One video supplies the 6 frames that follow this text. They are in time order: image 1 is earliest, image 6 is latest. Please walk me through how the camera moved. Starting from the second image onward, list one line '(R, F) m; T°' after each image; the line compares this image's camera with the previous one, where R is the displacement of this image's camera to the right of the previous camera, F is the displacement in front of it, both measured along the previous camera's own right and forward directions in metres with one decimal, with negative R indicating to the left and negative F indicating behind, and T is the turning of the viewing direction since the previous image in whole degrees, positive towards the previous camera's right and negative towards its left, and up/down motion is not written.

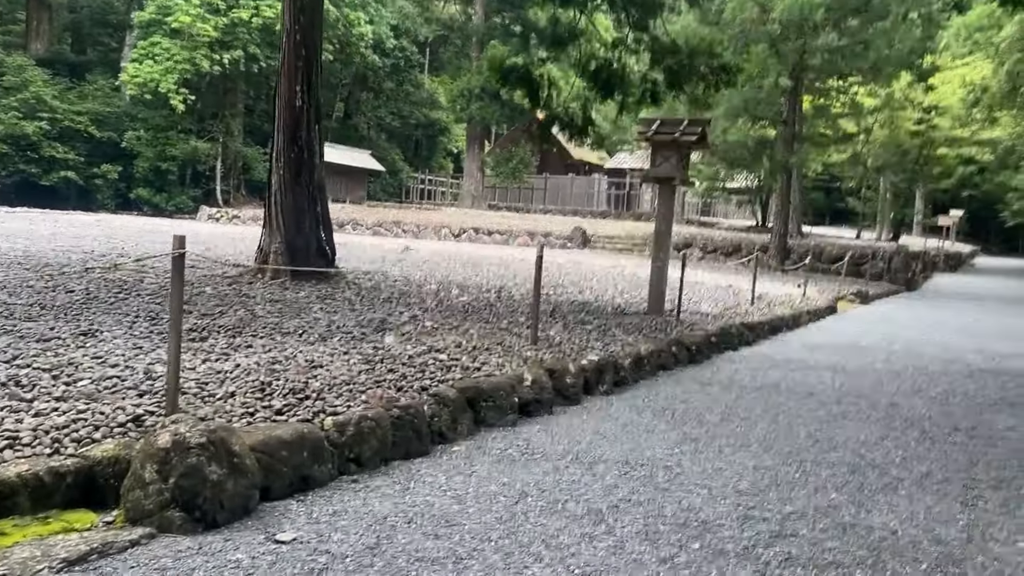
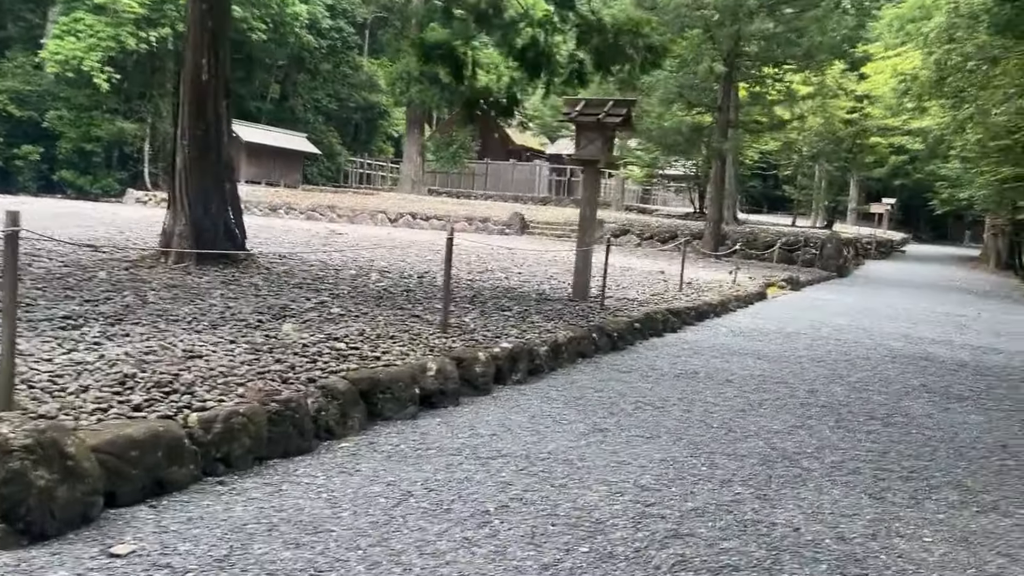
(+0.2, +0.2) m; +3°
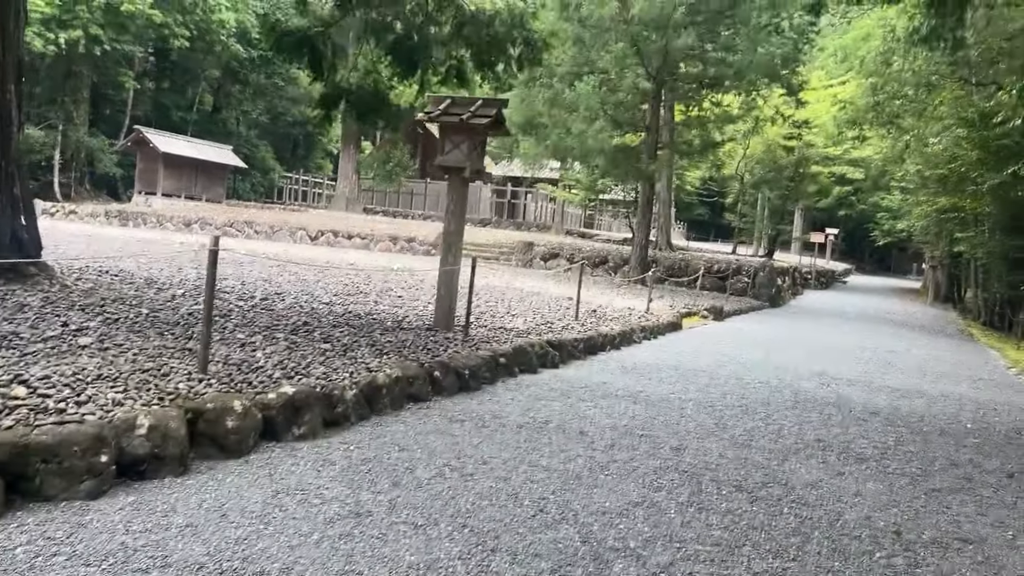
(+0.7, +0.9) m; +3°
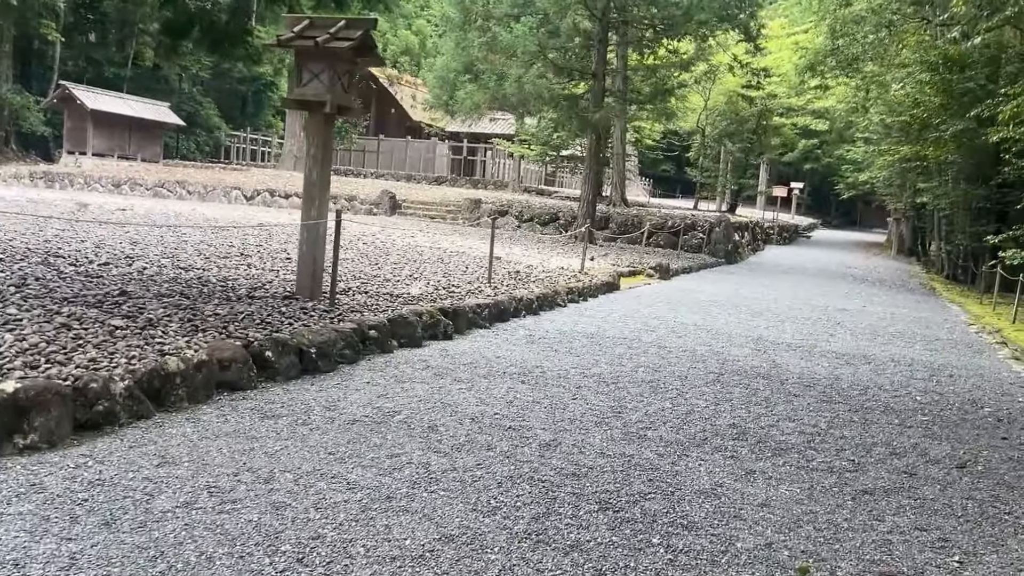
(+0.5, +0.9) m; +2°
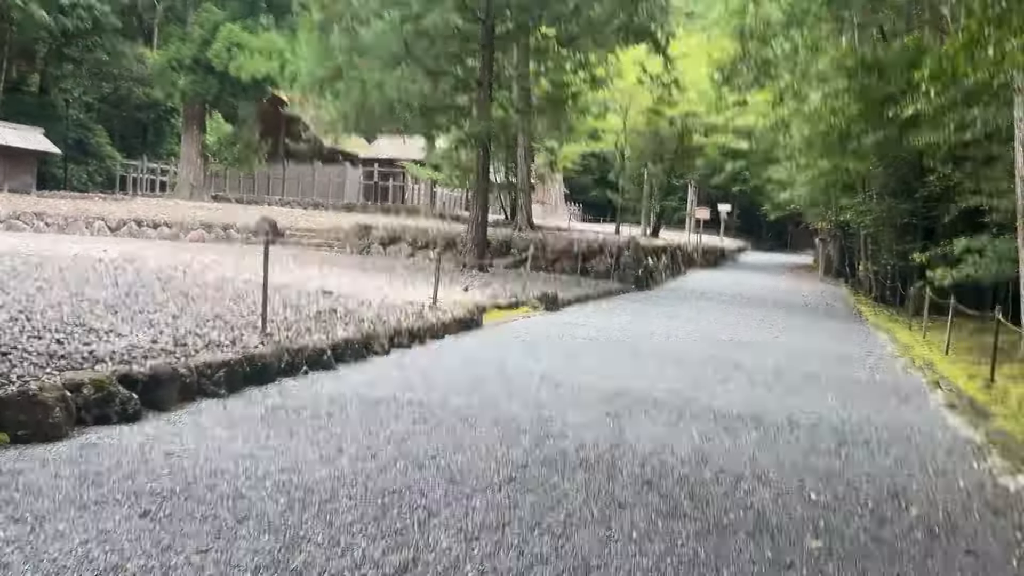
(+0.9, +1.7) m; +4°
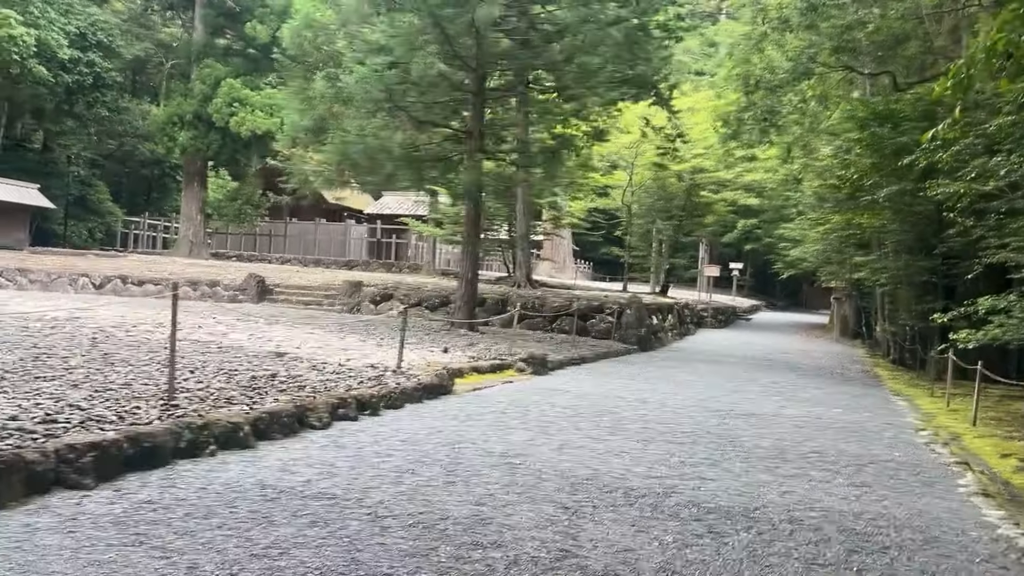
(+0.3, +0.8) m; -1°
